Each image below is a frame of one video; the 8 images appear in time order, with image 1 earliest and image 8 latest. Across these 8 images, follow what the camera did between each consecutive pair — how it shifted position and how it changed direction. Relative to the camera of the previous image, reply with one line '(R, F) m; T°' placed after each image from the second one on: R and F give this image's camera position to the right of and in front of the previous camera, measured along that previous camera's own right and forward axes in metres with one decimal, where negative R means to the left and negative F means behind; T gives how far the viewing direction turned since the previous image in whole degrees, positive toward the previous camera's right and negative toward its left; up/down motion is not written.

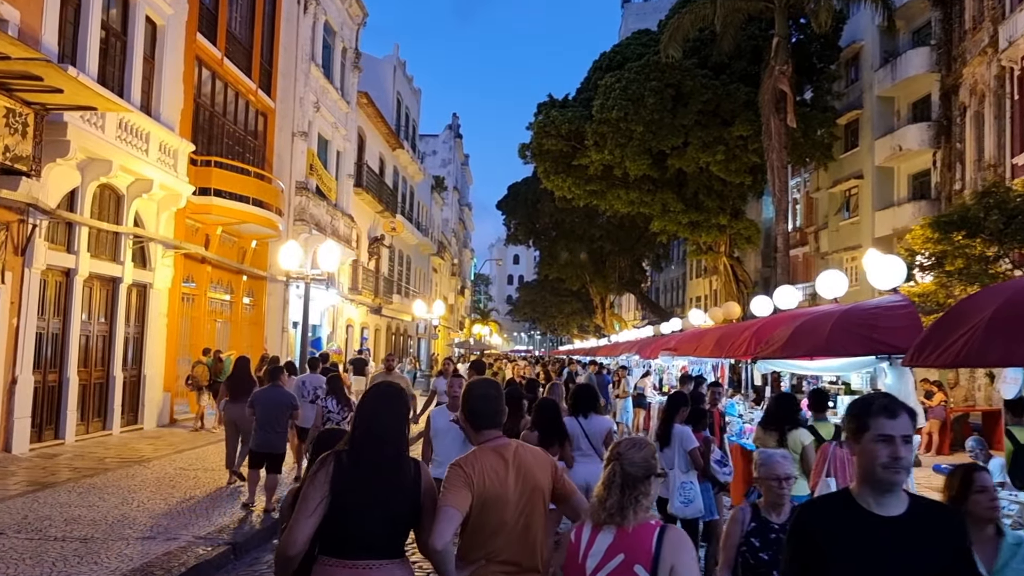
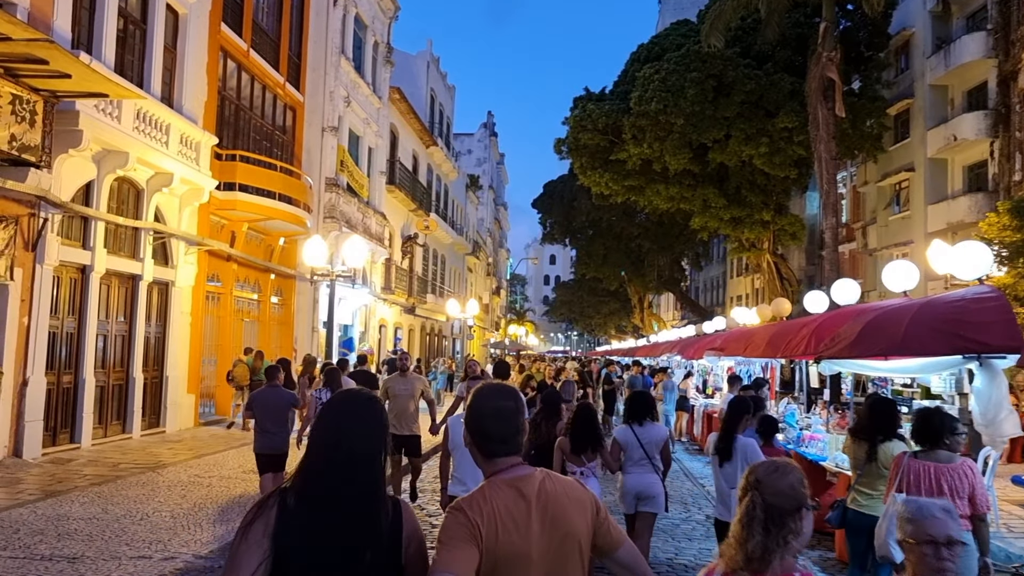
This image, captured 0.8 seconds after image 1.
(0.0, +0.8) m; -3°
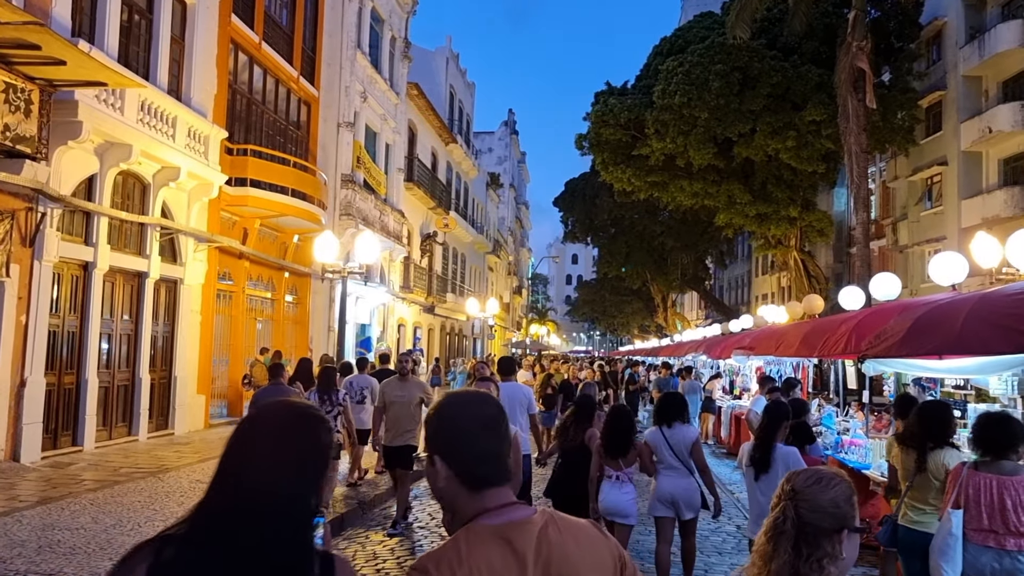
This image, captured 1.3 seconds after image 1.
(+0.1, +0.6) m; -2°
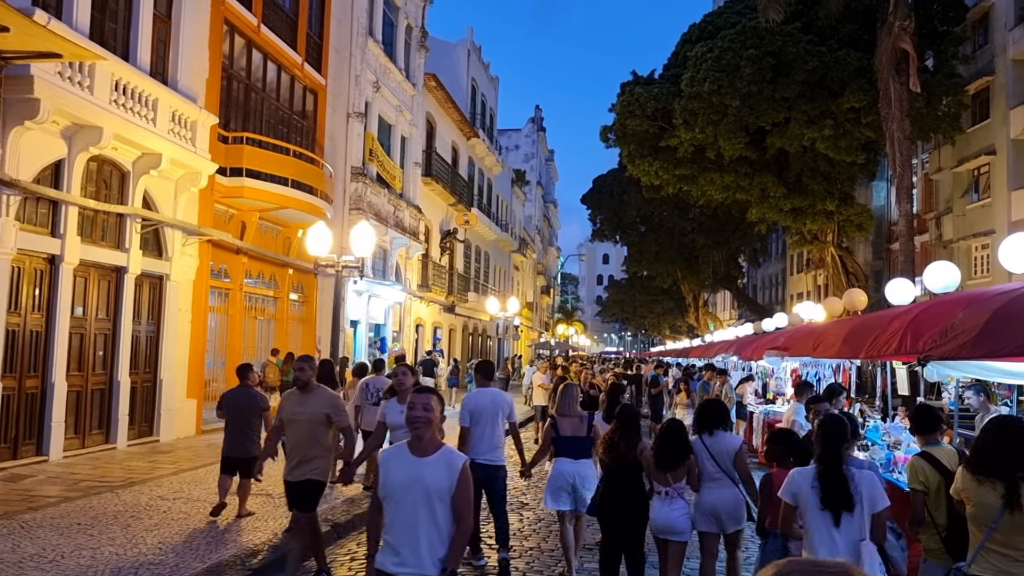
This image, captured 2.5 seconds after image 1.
(+0.4, +1.2) m; -2°
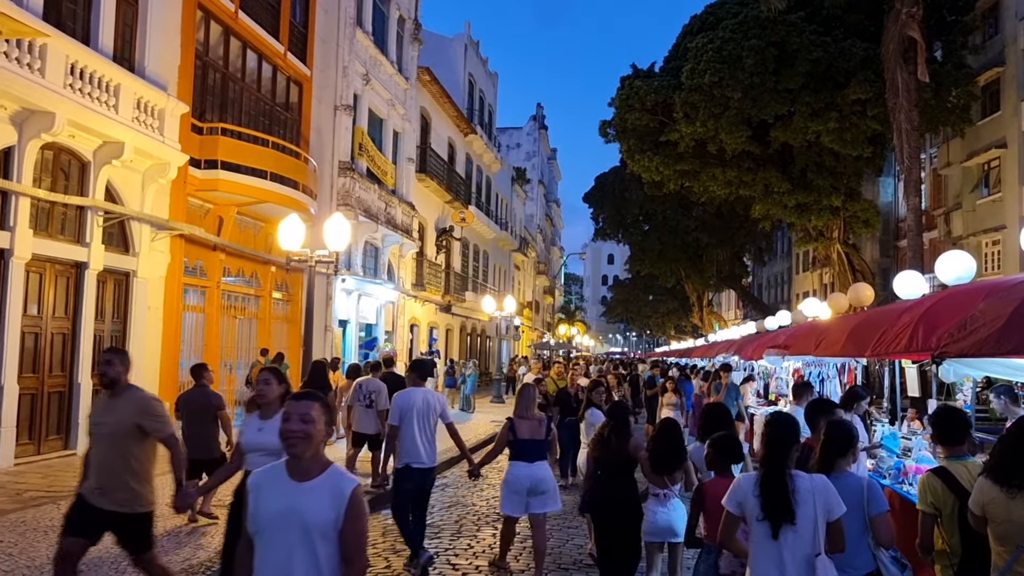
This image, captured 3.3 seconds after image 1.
(+0.3, +0.7) m; 0°
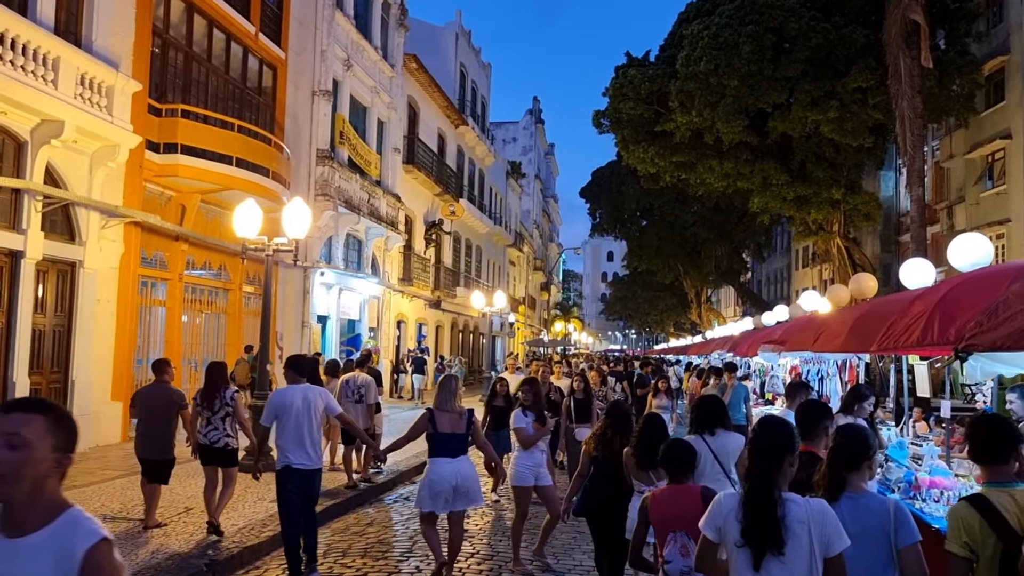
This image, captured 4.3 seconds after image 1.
(+0.4, +0.9) m; 0°
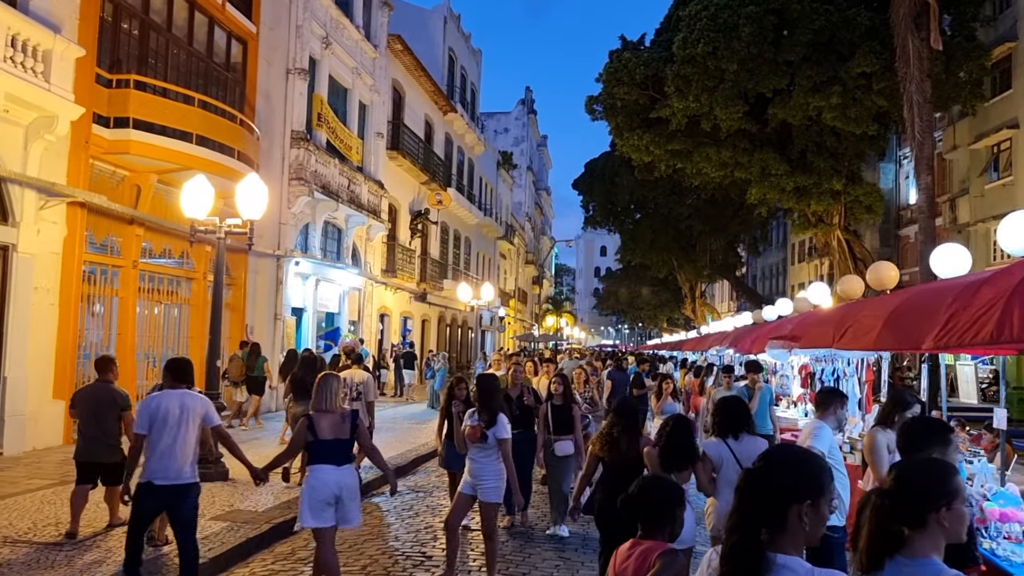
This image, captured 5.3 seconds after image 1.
(+0.2, +1.2) m; 0°
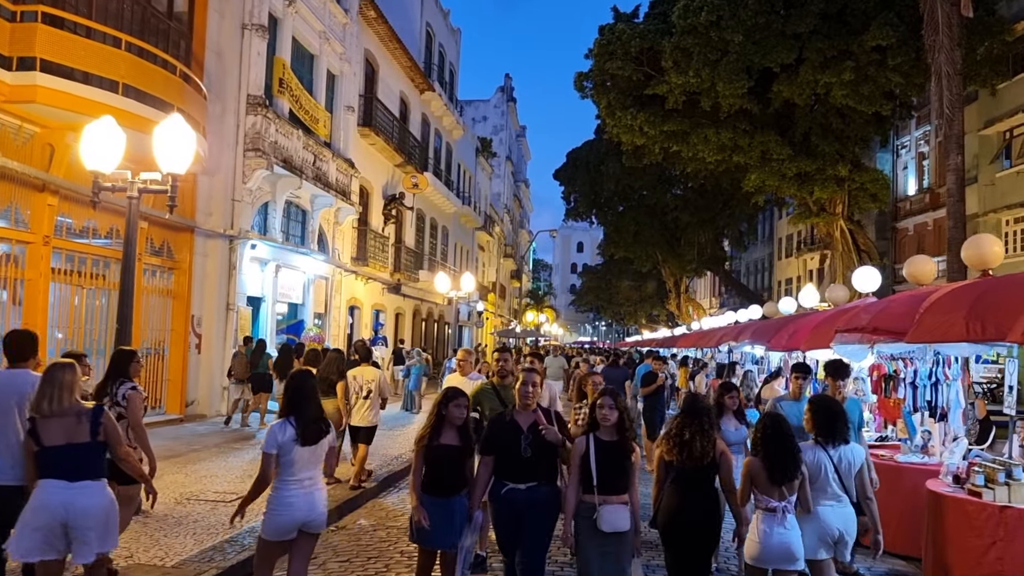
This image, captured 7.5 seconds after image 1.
(-0.2, +2.3) m; +2°
